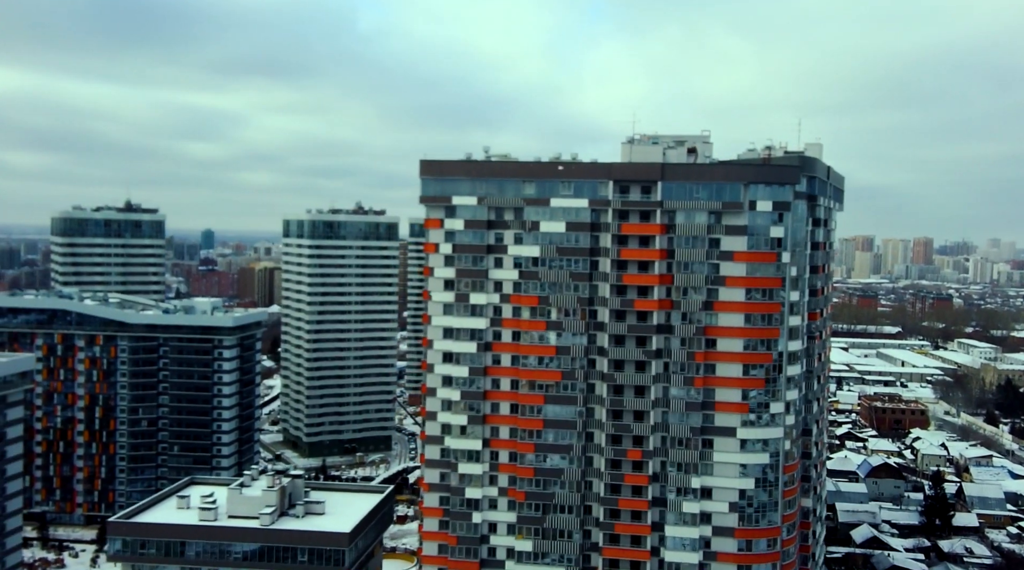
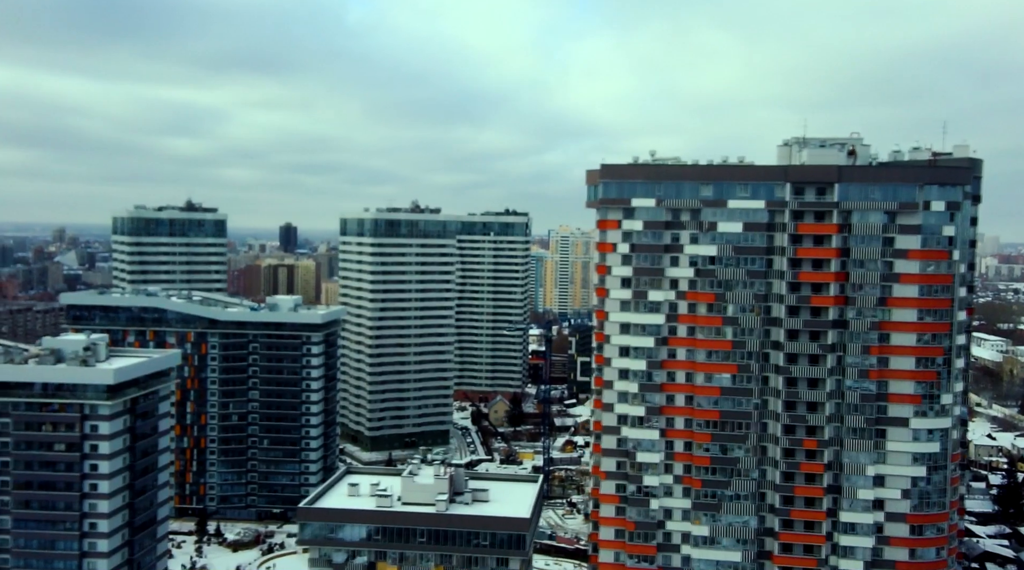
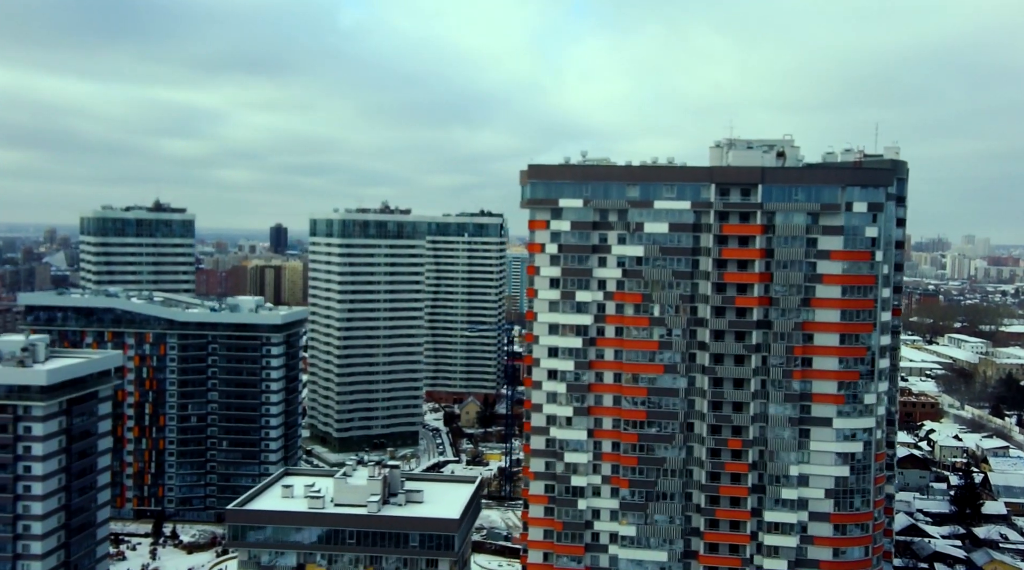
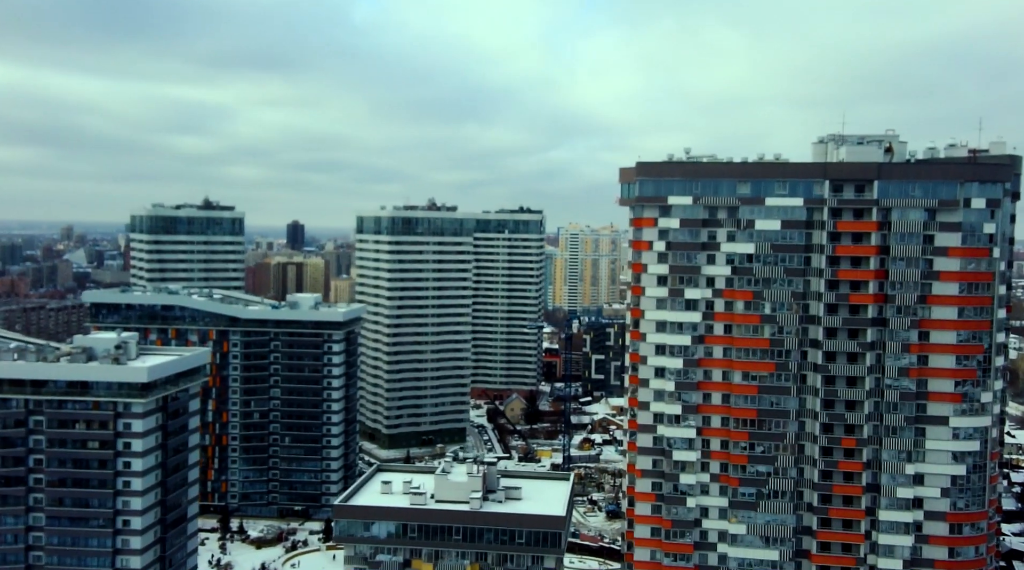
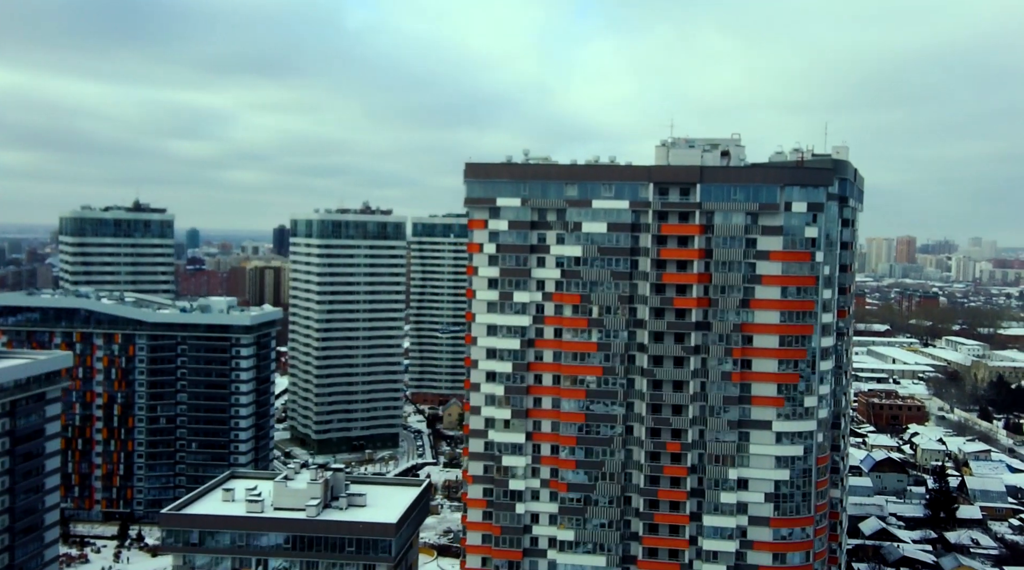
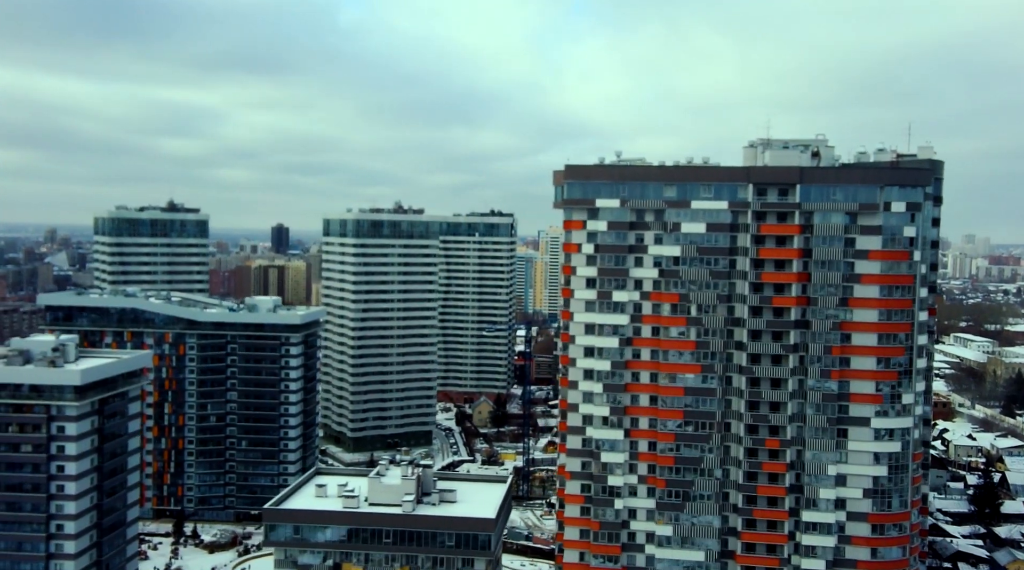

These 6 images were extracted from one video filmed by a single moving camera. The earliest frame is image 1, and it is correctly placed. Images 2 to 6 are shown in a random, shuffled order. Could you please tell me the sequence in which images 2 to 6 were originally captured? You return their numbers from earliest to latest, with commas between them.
5, 3, 6, 2, 4
